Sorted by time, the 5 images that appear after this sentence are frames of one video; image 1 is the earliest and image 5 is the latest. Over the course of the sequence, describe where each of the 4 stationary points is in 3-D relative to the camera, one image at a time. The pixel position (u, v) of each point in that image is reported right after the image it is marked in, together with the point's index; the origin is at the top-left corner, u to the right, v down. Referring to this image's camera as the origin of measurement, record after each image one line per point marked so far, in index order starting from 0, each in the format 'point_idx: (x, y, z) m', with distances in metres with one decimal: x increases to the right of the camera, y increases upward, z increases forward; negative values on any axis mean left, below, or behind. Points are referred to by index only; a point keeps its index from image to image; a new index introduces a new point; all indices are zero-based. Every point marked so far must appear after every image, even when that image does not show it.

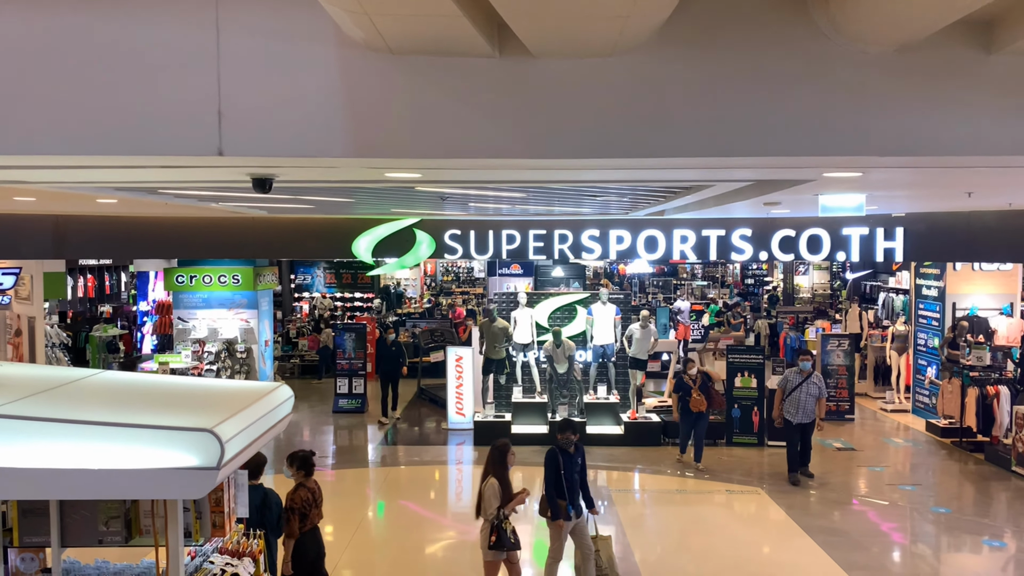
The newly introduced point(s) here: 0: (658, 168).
0: (+0.5, +0.4, +3.2) m
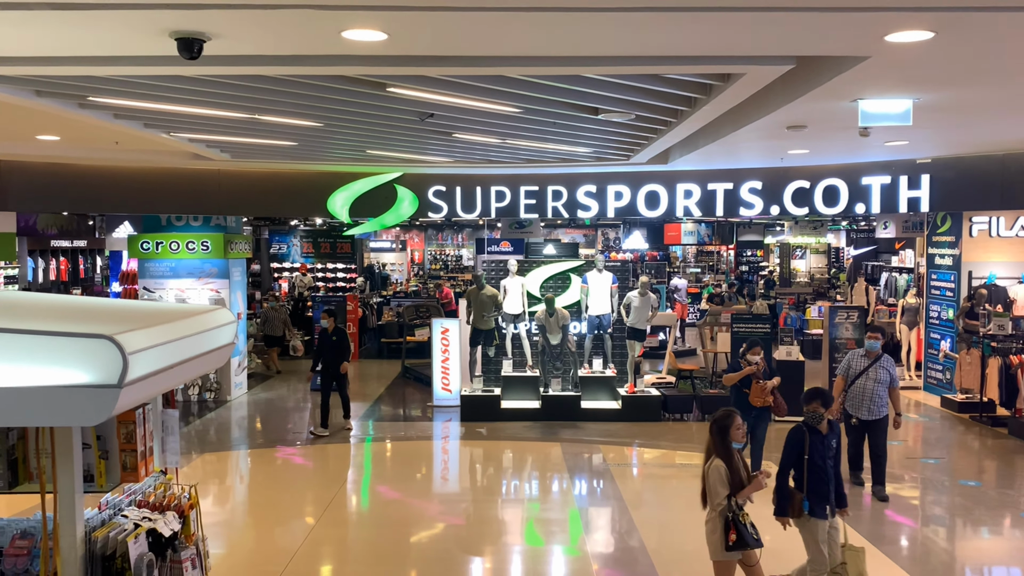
0: (+0.5, +0.8, +2.5) m
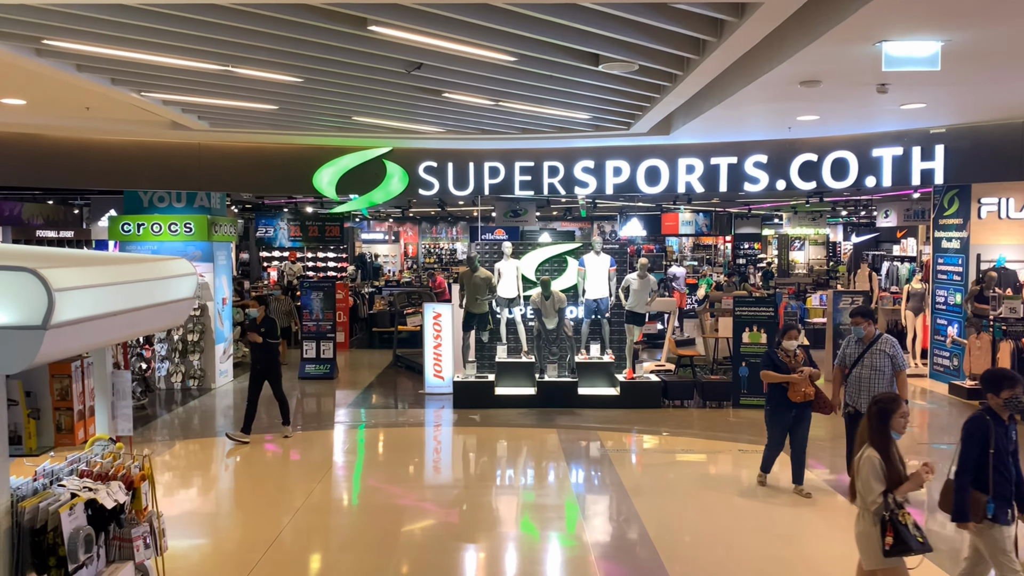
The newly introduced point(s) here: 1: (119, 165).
0: (+0.5, +0.9, +2.2) m
1: (-3.2, +1.0, +7.1) m
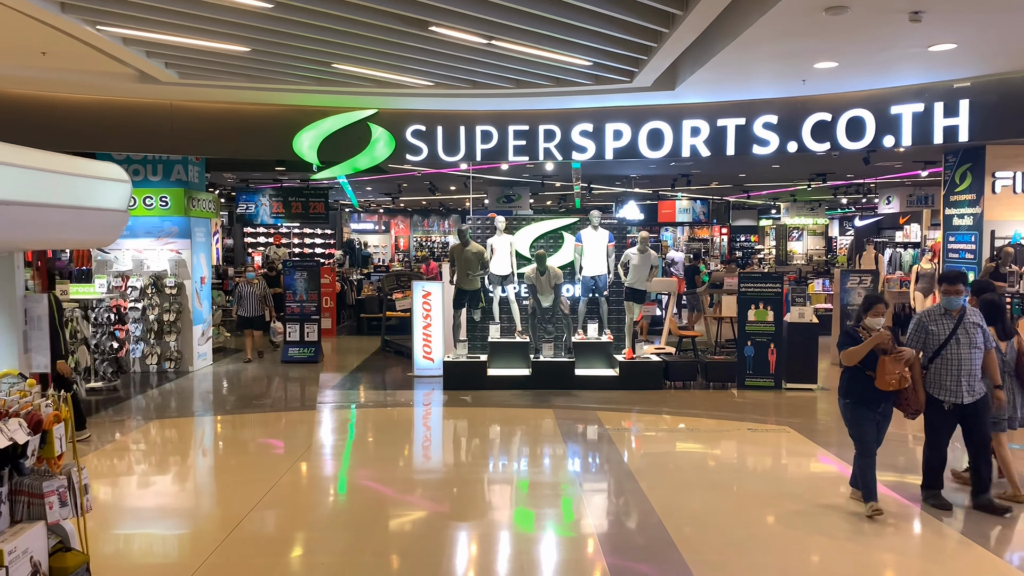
0: (+0.4, +1.2, +1.8) m
1: (-3.2, +1.2, +6.6) m
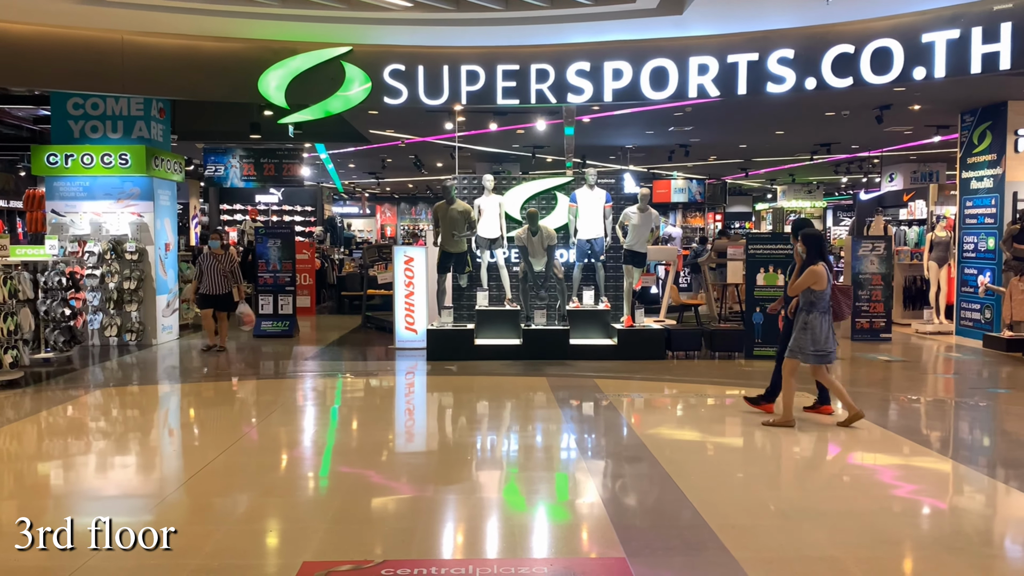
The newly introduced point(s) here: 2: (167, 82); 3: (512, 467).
0: (+0.4, +1.5, +1.2) m
1: (-3.3, +1.5, +6.0) m
2: (-2.4, +1.5, +6.2) m
3: (0.0, -0.9, +4.9) m
